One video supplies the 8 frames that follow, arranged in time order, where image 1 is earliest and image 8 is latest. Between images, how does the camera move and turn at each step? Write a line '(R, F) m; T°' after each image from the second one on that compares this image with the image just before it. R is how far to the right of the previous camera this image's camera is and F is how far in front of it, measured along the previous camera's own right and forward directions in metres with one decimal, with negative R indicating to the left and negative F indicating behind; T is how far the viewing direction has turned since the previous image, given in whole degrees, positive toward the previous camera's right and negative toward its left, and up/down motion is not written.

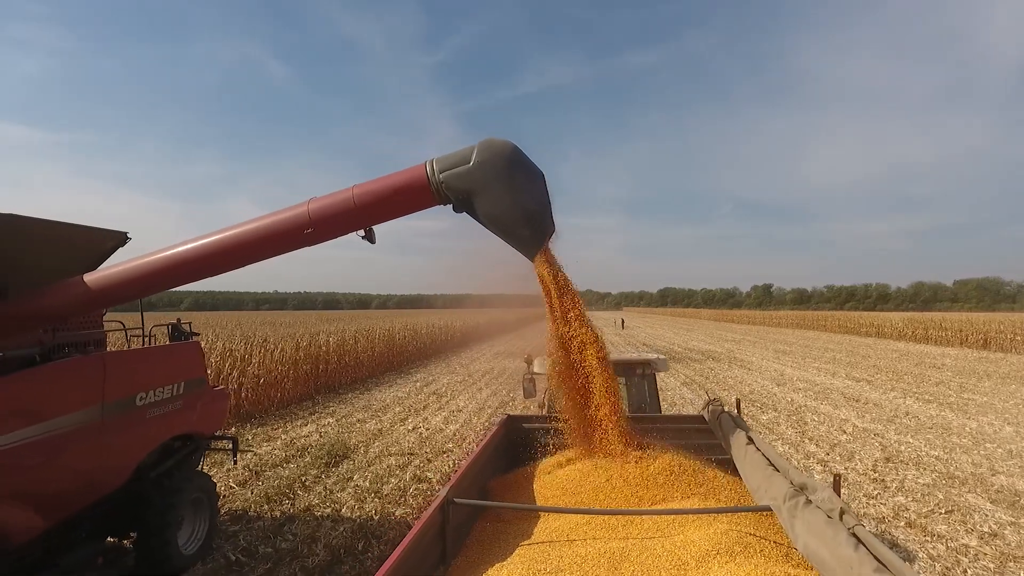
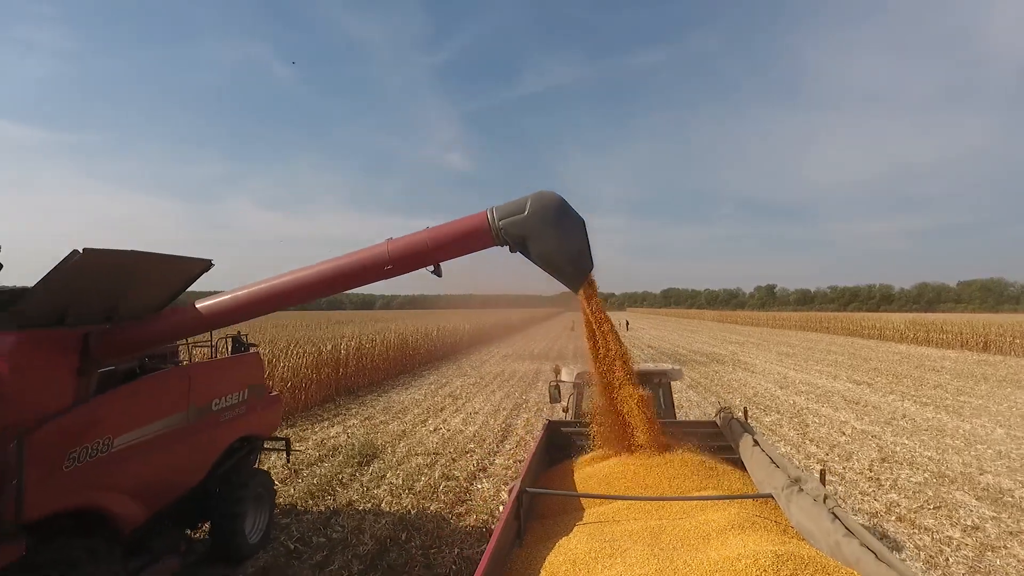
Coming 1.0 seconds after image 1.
(-0.2, -0.4) m; 0°
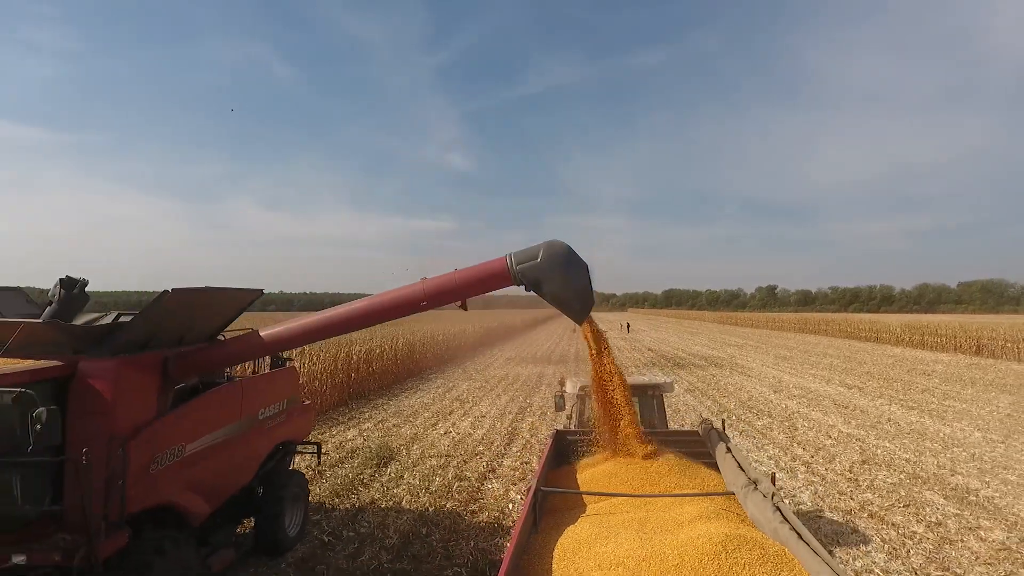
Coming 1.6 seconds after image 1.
(-0.1, -0.5) m; 0°
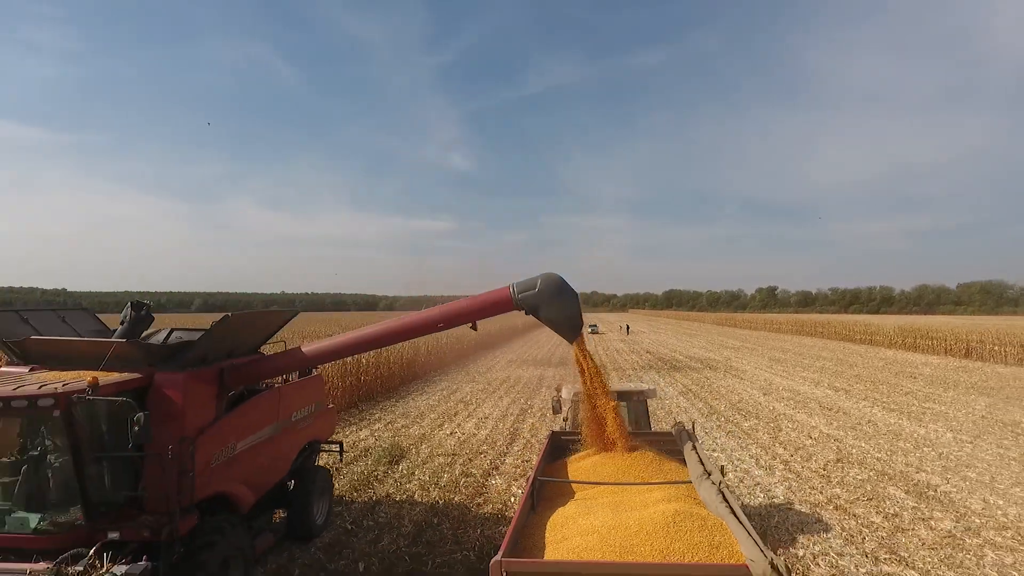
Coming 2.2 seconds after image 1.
(0.0, -0.6) m; 0°
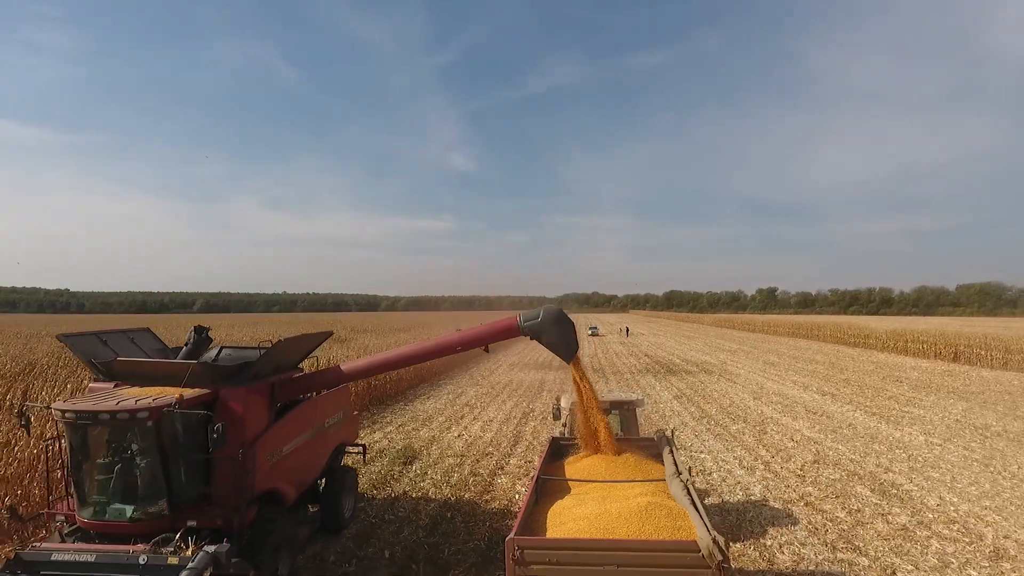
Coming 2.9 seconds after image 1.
(0.0, -0.7) m; 0°
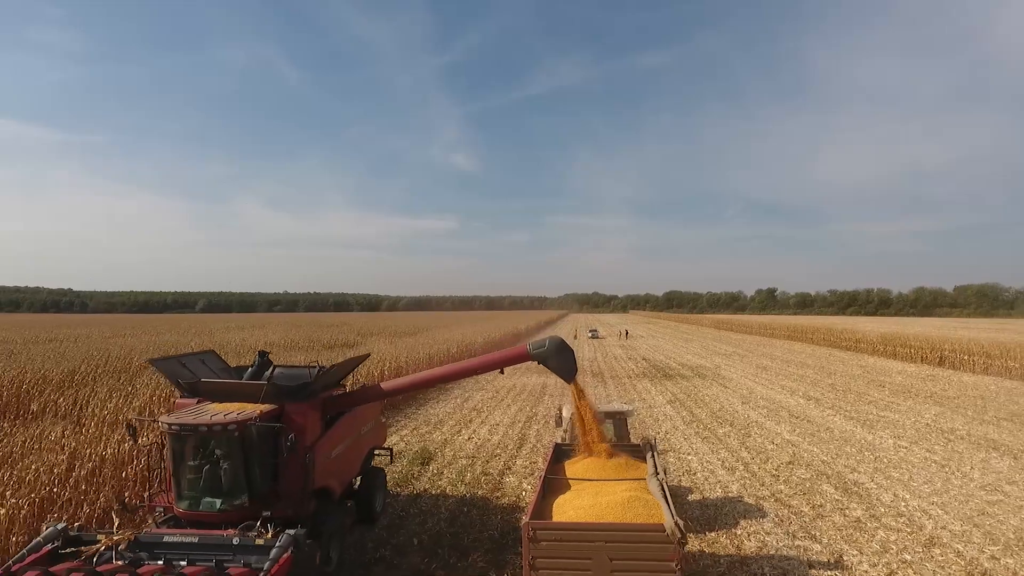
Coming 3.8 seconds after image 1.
(-0.1, -0.9) m; 0°
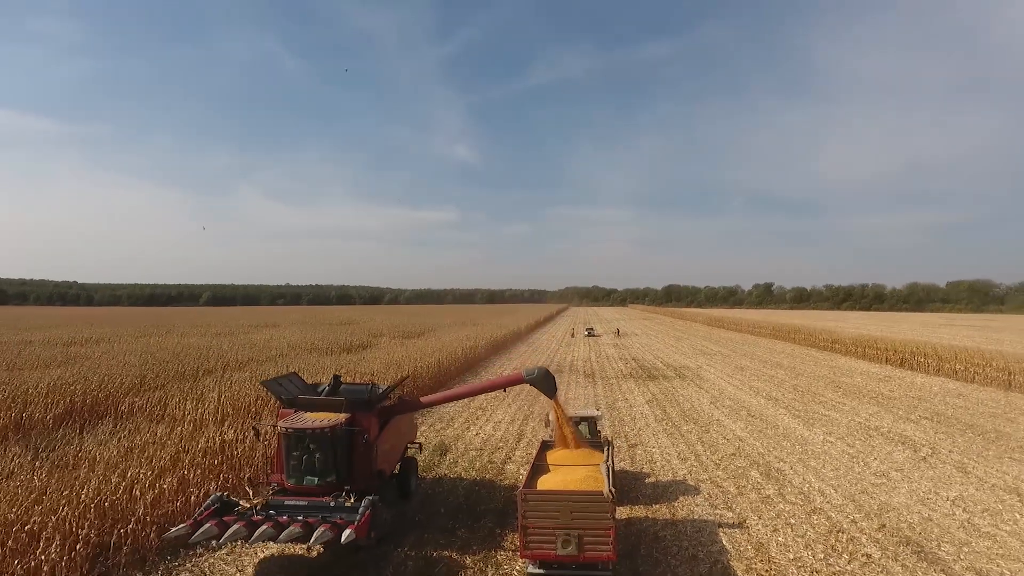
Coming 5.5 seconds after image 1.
(0.0, -2.2) m; 0°
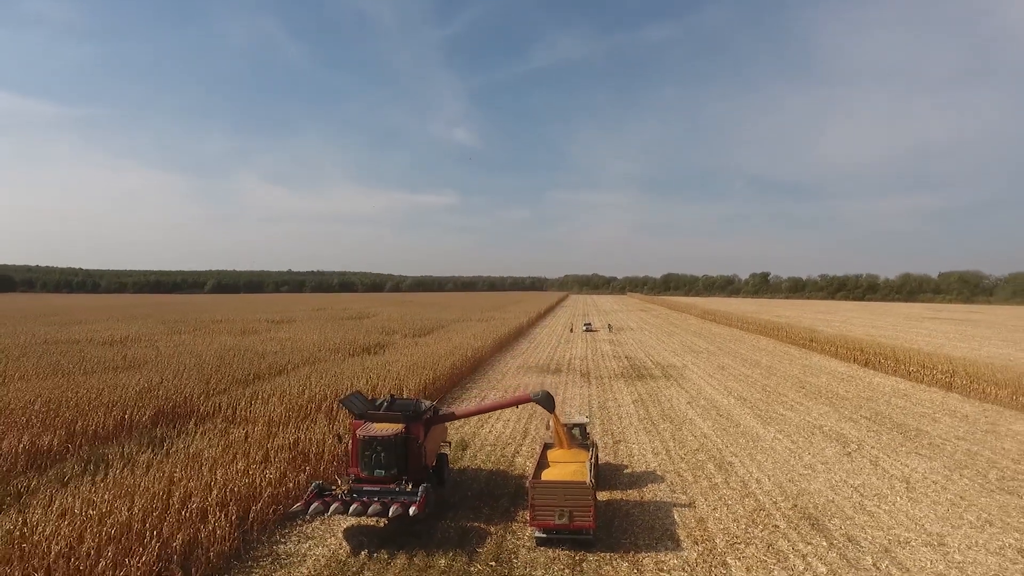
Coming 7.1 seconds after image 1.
(-0.2, -2.6) m; 0°
